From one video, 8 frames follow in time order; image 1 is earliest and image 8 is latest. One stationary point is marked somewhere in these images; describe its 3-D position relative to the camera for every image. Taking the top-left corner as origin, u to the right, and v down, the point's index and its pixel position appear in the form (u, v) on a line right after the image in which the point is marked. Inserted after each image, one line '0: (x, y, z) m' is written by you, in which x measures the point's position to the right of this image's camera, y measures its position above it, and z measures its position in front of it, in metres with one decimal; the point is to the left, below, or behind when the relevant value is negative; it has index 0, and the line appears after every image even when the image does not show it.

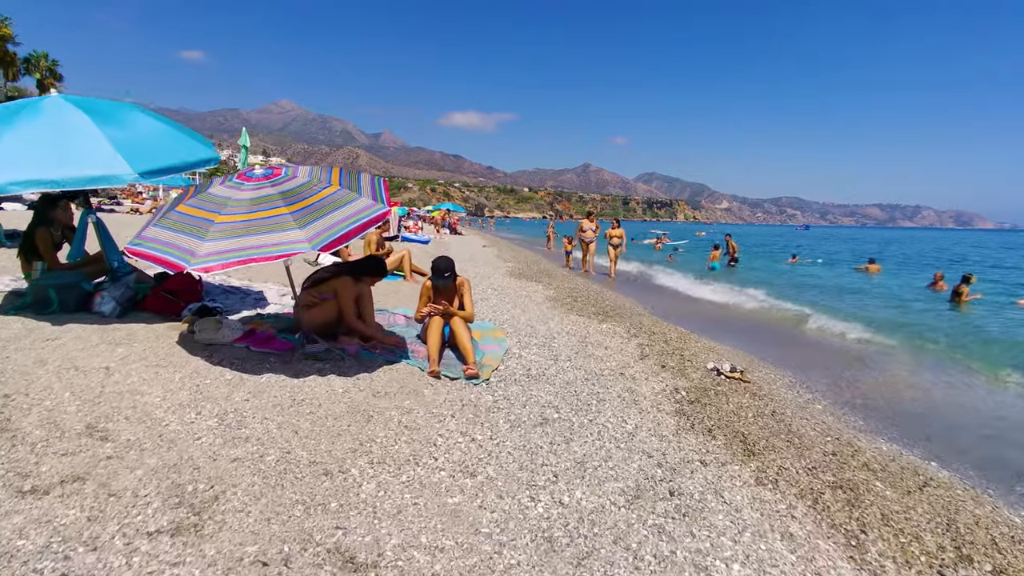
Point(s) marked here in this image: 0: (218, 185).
0: (-2.6, +0.9, +4.8) m
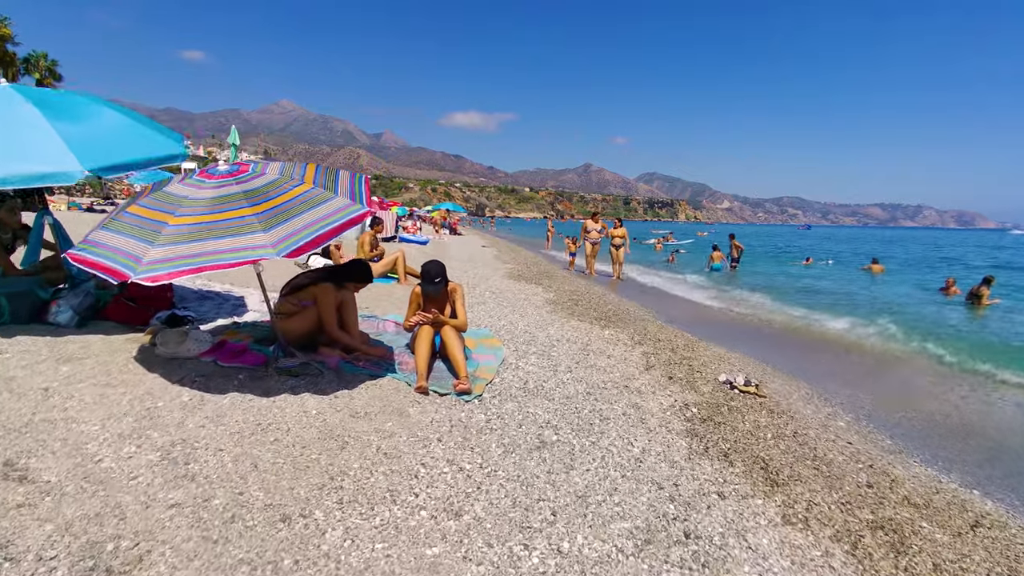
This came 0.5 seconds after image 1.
0: (-2.7, +0.8, +4.3) m
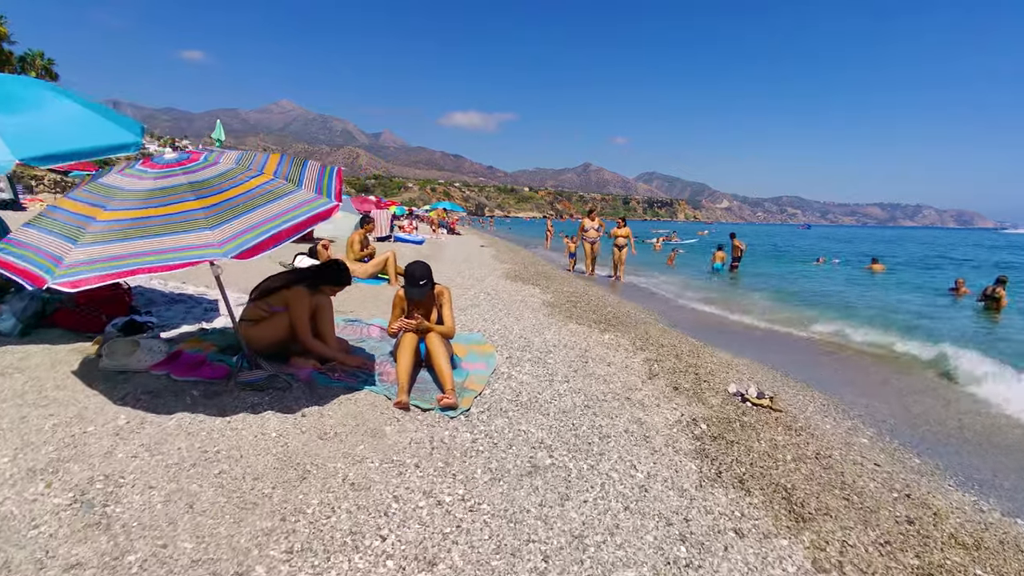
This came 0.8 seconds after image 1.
0: (-2.8, +0.8, +3.7) m
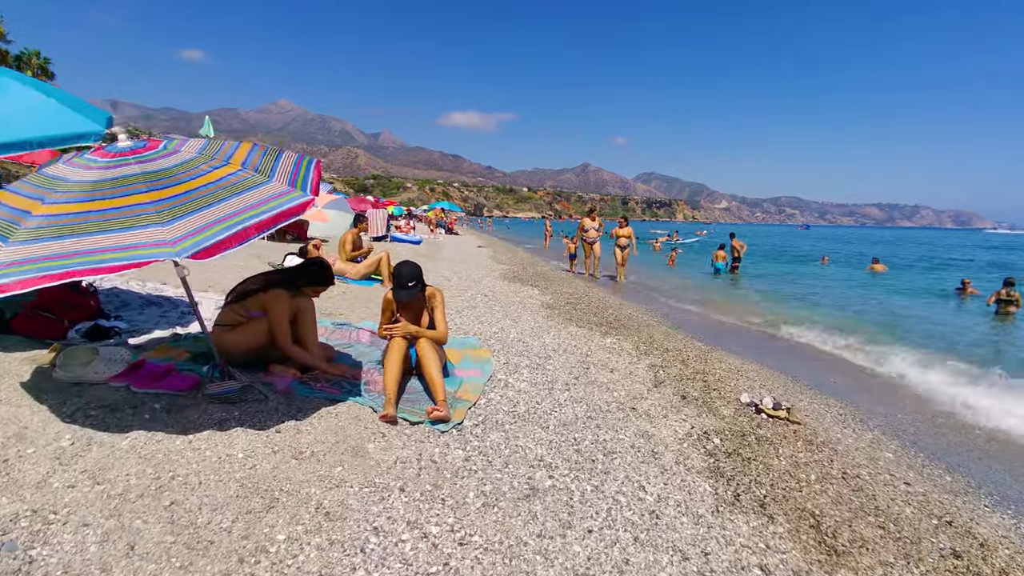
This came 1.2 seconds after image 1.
0: (-2.8, +0.8, +3.3) m
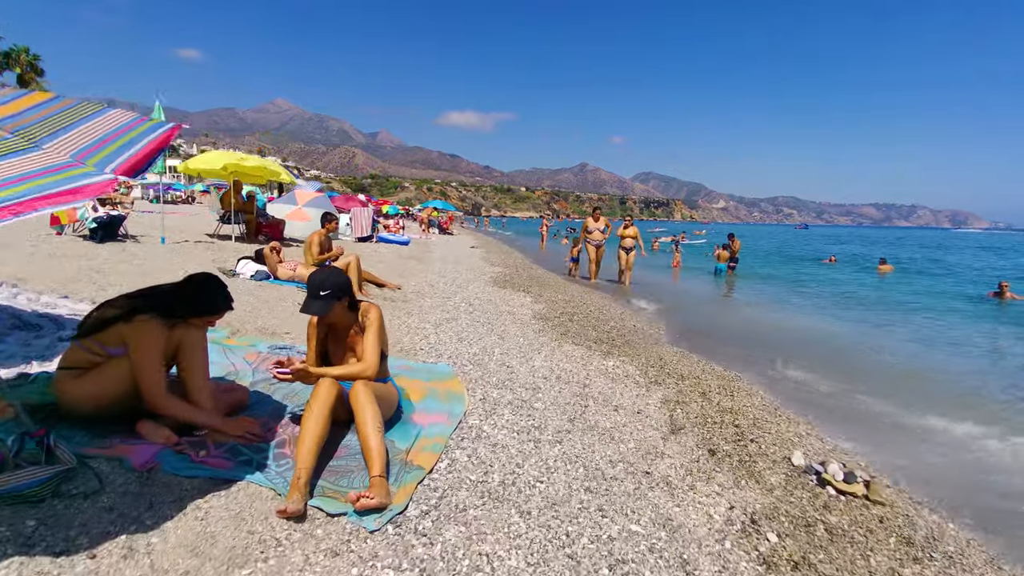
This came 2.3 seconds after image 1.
0: (-3.0, +0.6, +1.9) m
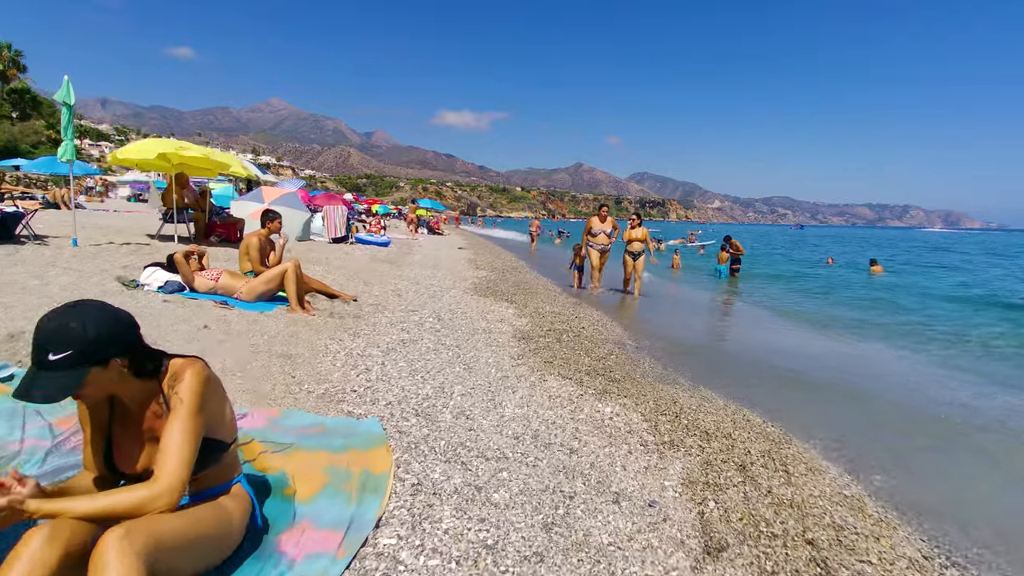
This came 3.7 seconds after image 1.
0: (-3.3, +0.4, 0.0) m
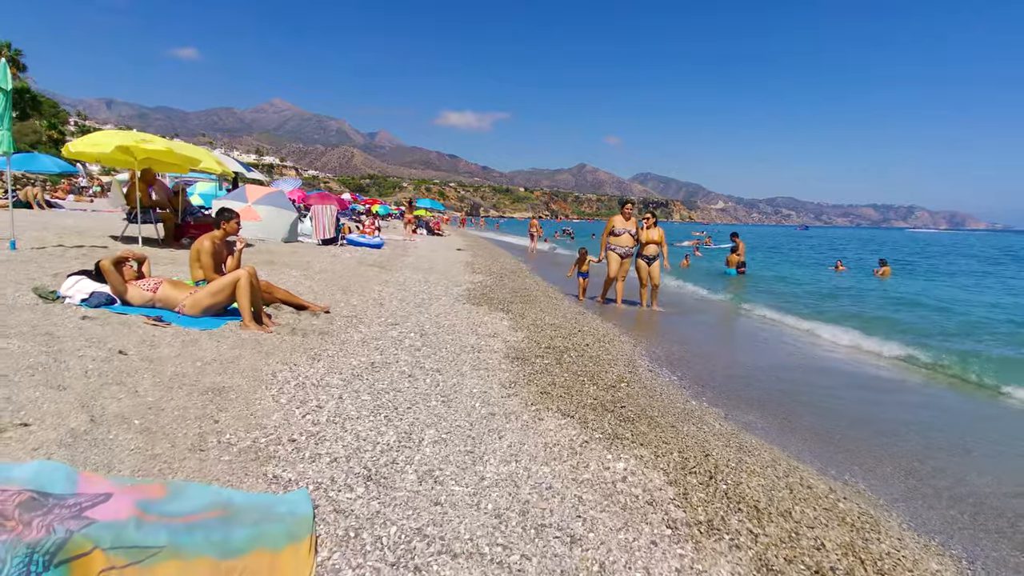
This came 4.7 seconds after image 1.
0: (-3.5, +0.3, -1.2) m
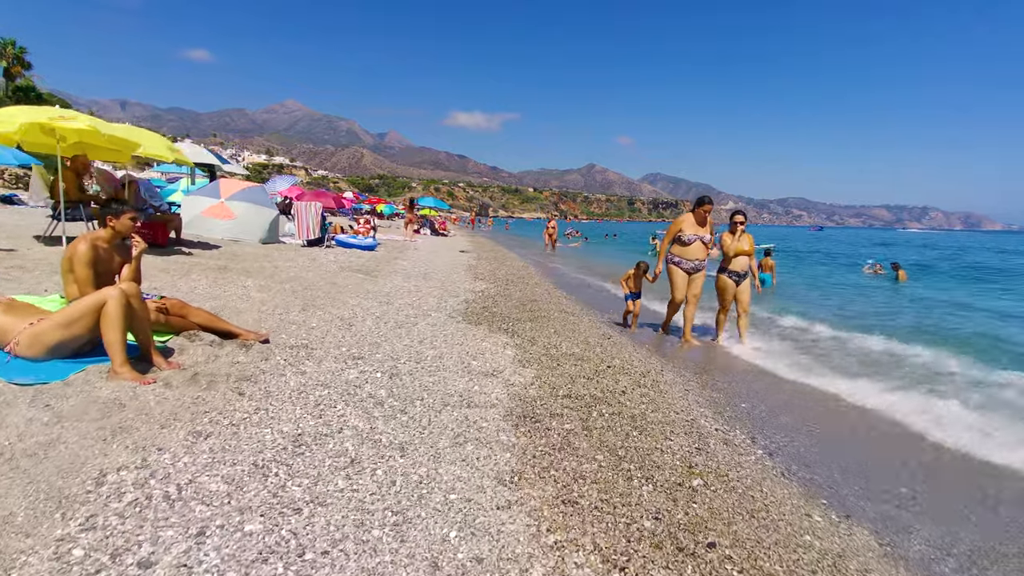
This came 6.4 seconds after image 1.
0: (-3.6, 0.0, -3.5) m
